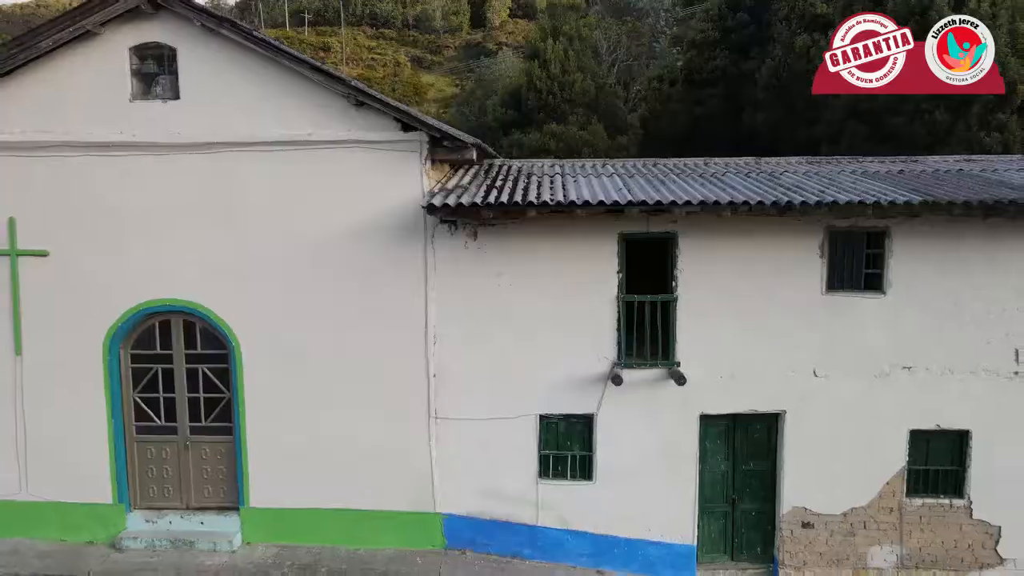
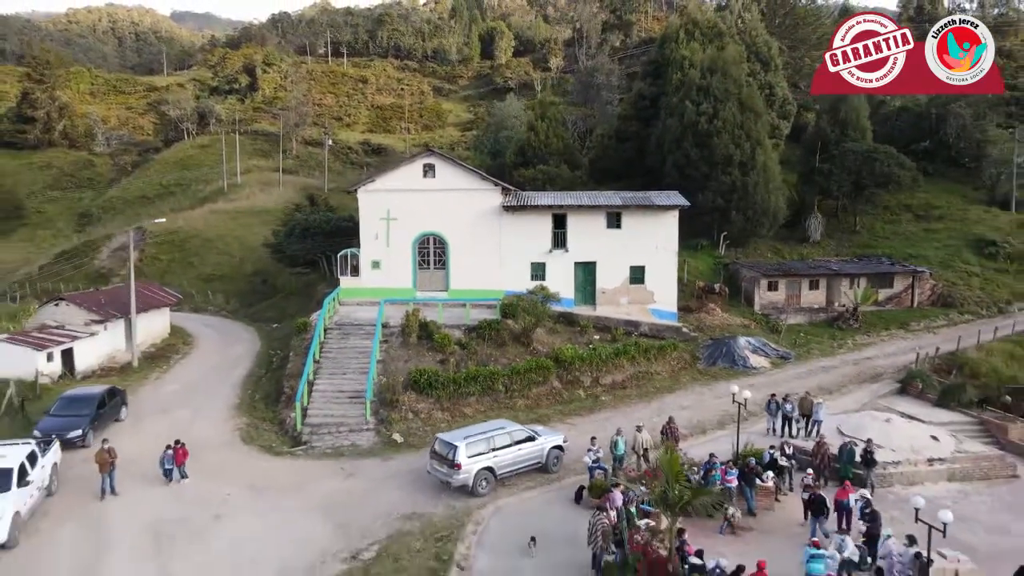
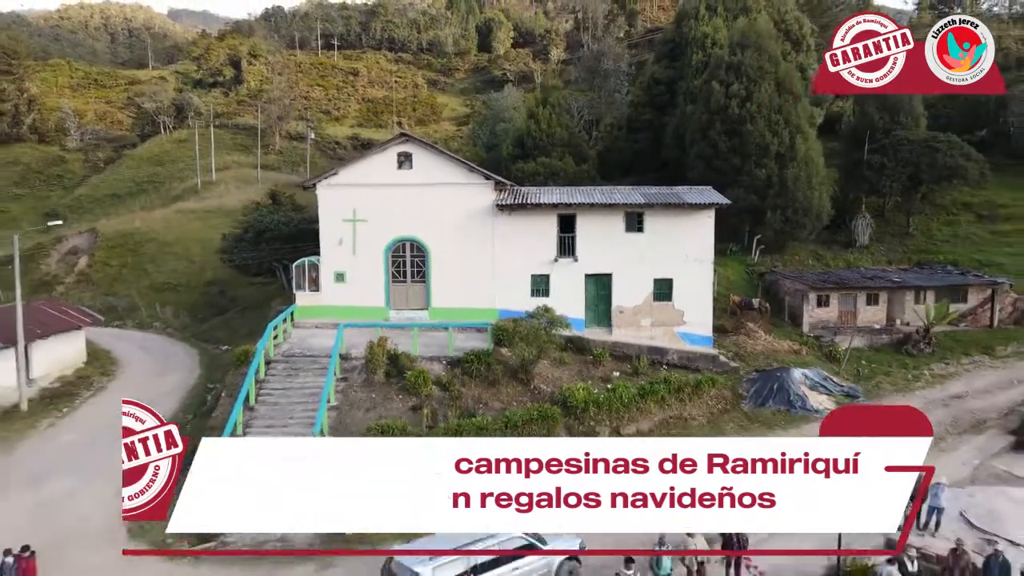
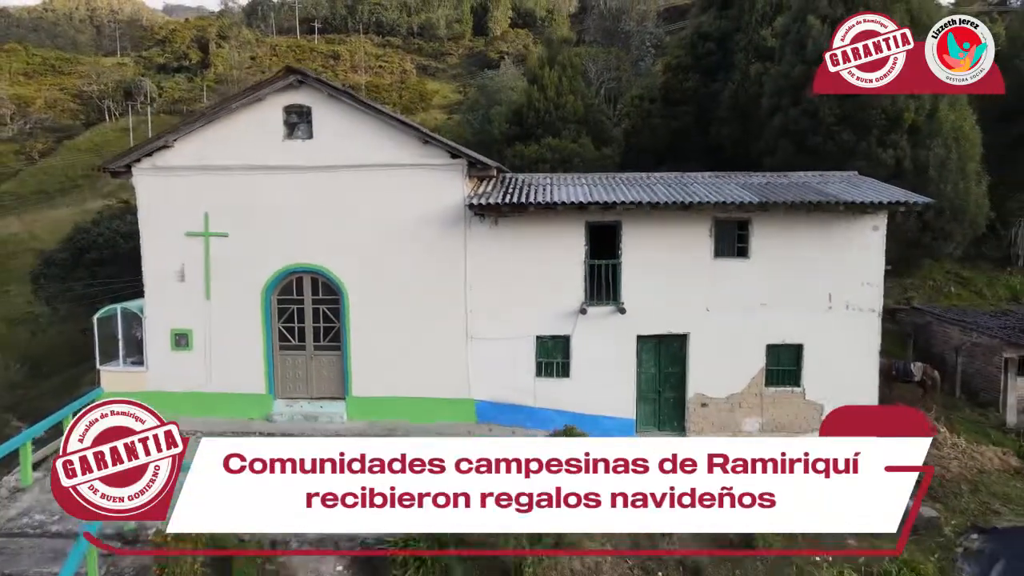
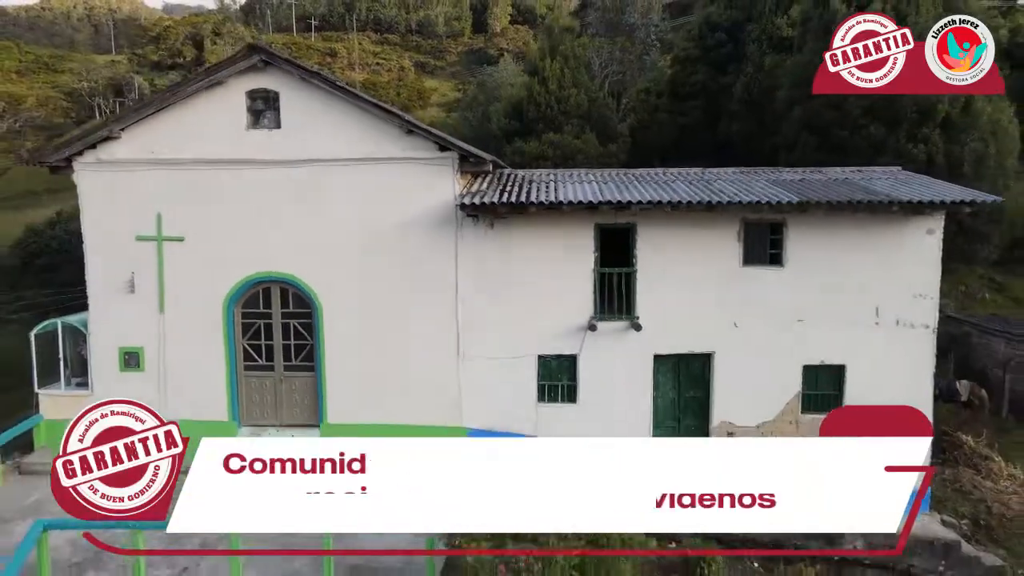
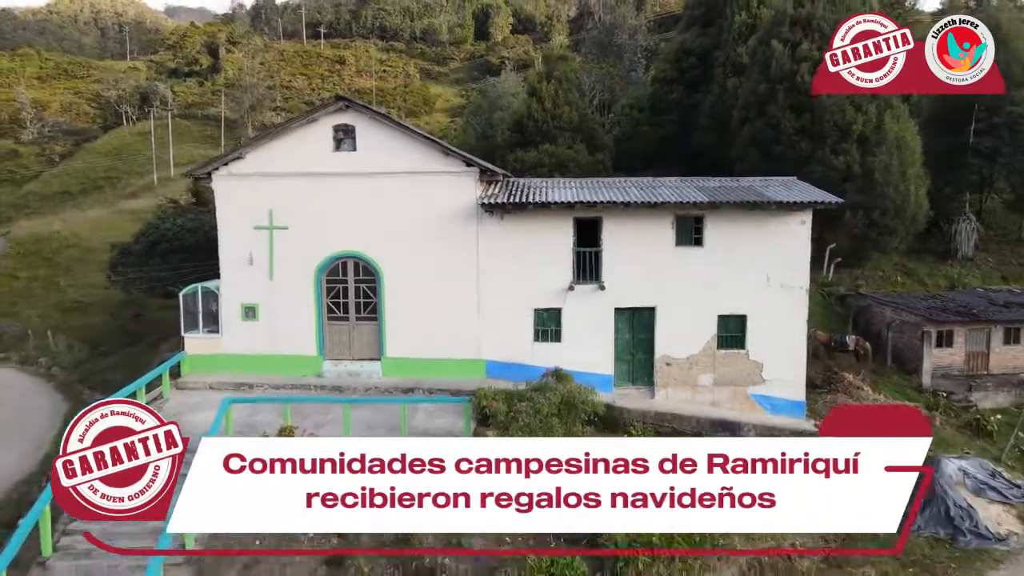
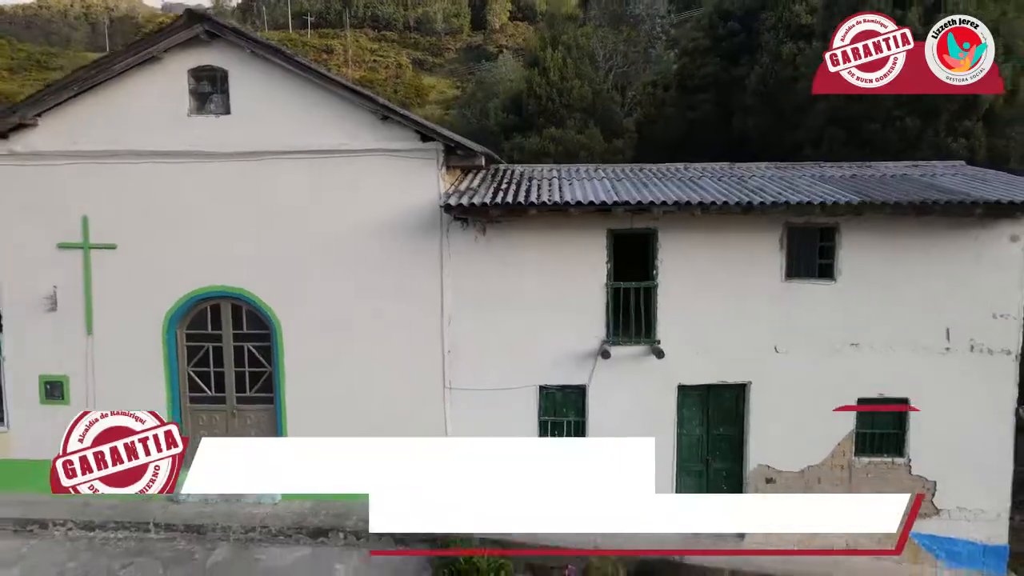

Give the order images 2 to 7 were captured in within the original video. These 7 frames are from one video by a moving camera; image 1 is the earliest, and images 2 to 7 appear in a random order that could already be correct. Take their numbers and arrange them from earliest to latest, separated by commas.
7, 5, 4, 6, 3, 2
